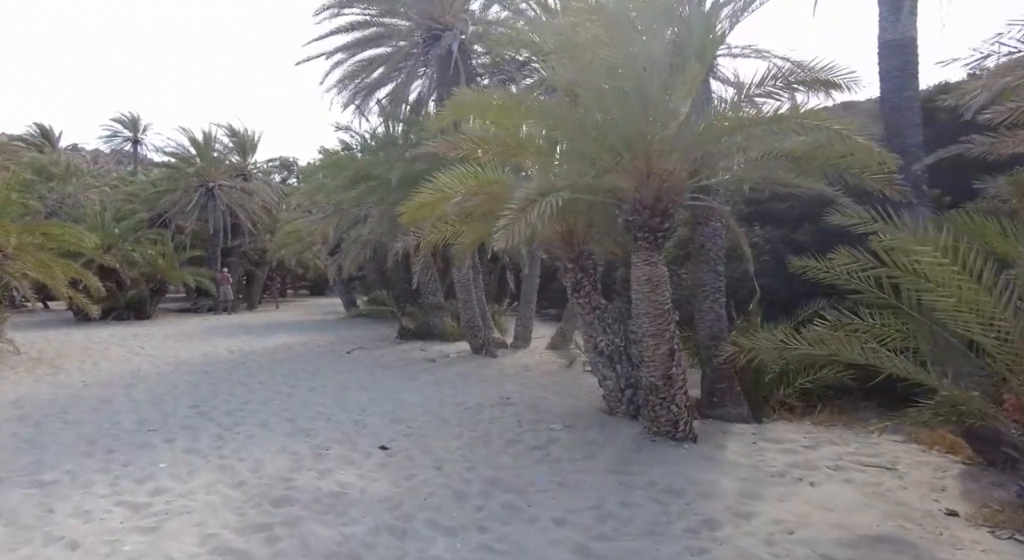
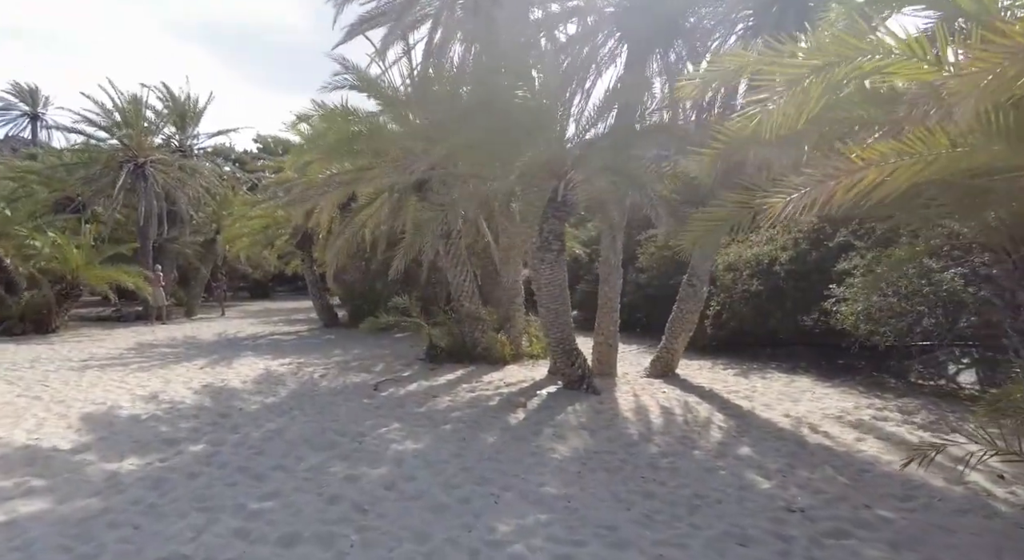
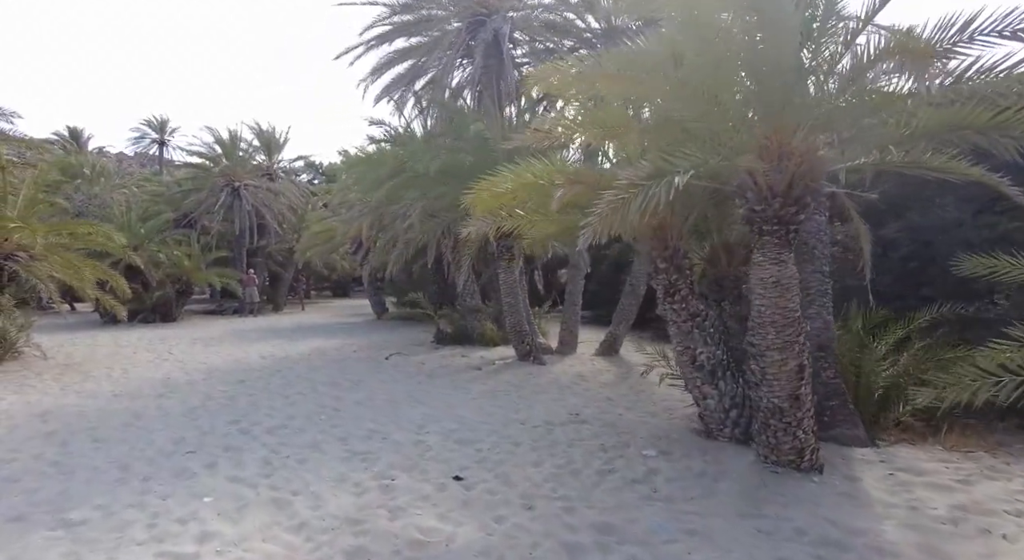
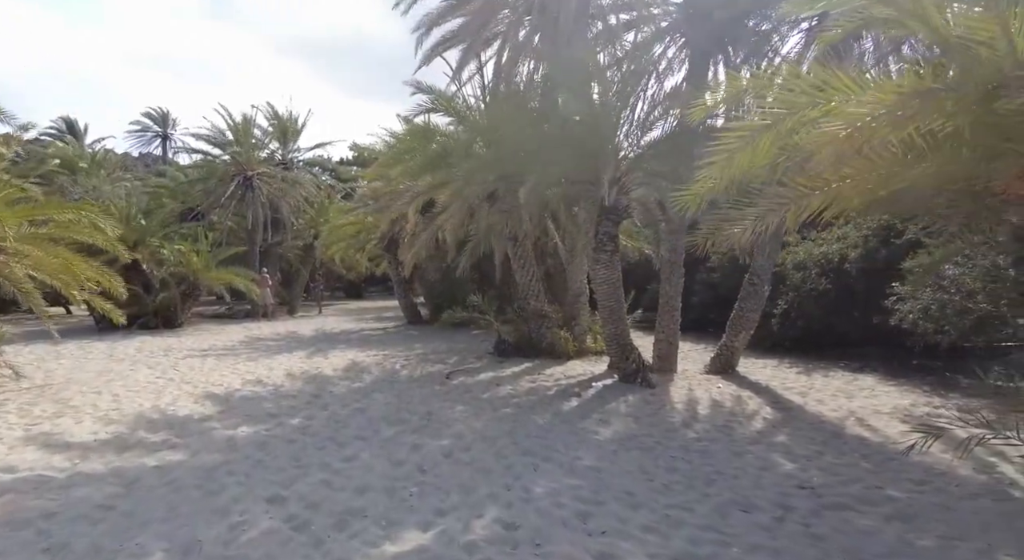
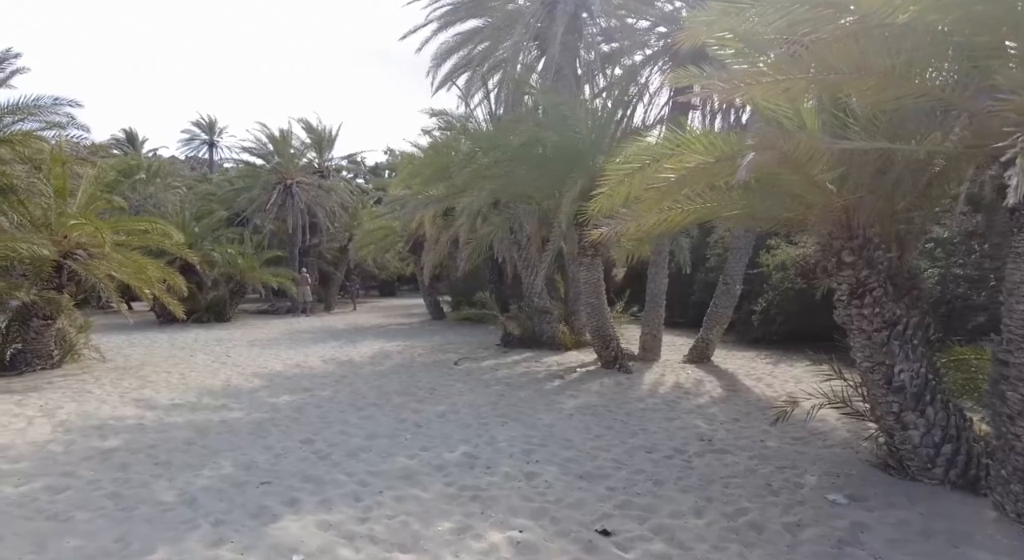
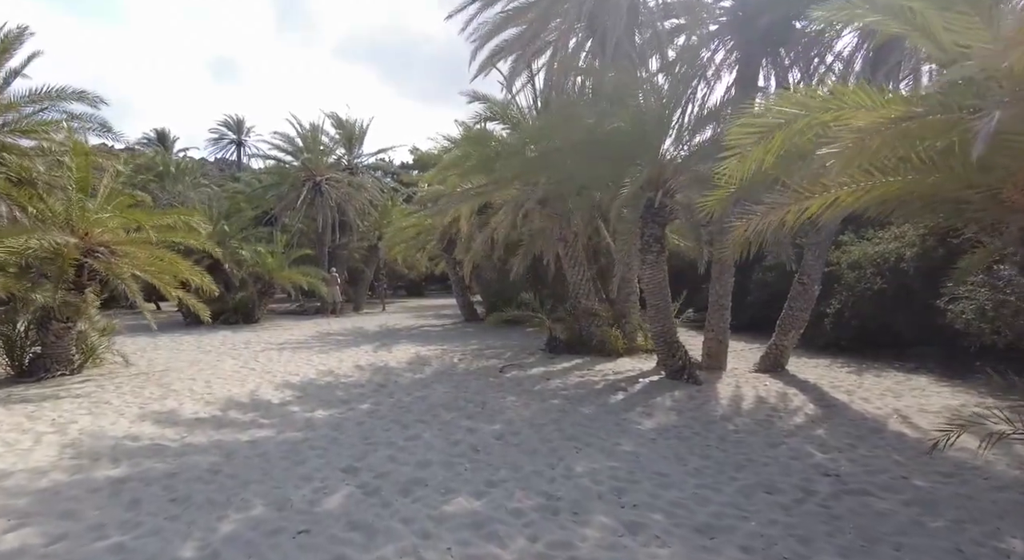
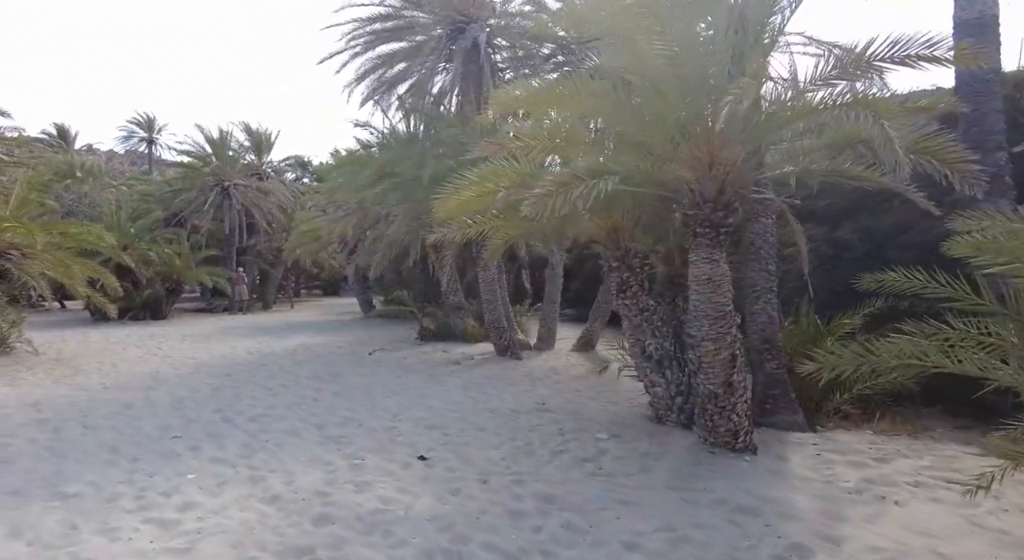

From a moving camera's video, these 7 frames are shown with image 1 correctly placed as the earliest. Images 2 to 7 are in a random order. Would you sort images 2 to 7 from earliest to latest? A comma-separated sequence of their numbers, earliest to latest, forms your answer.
7, 3, 5, 6, 4, 2
